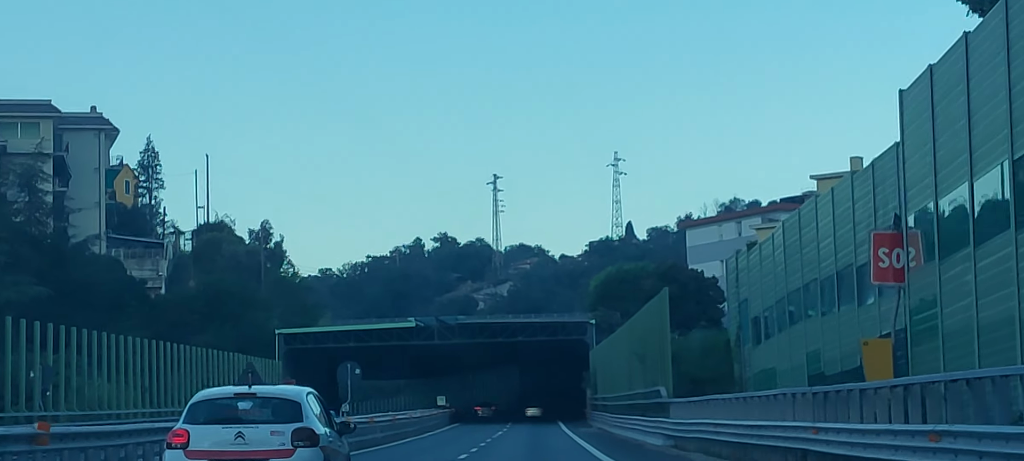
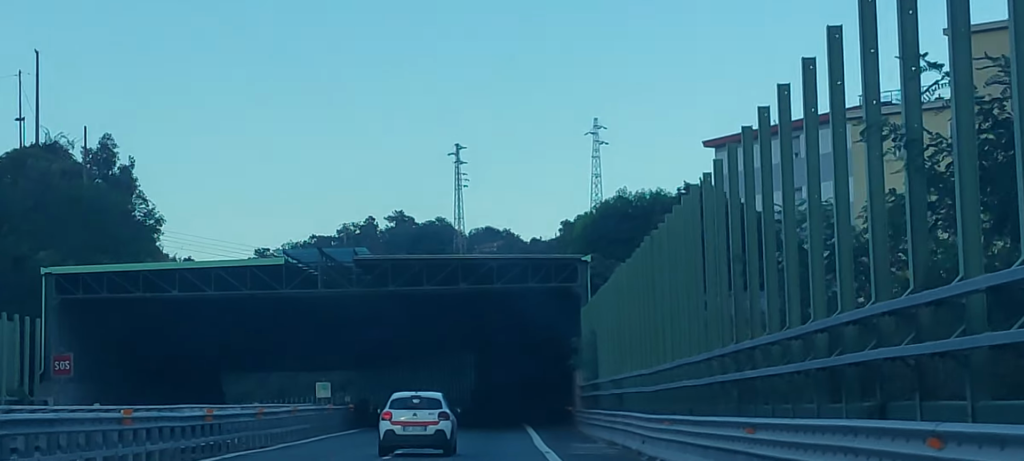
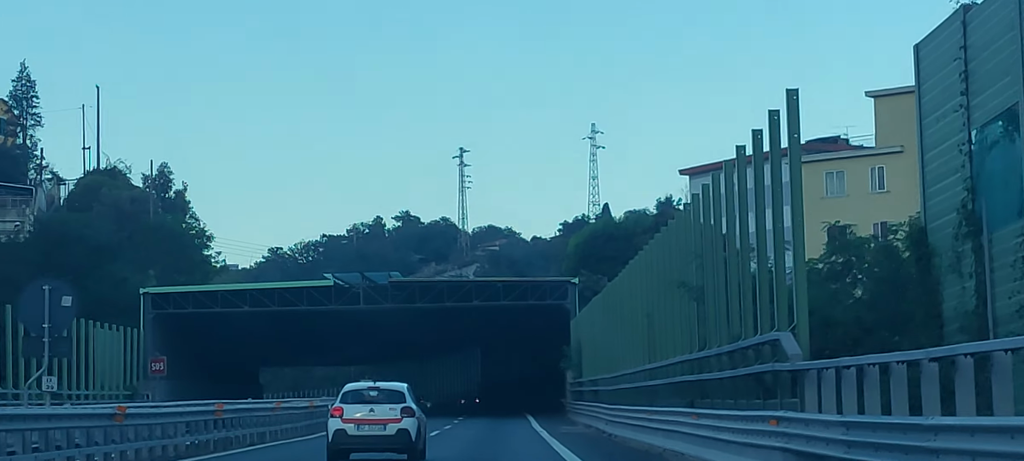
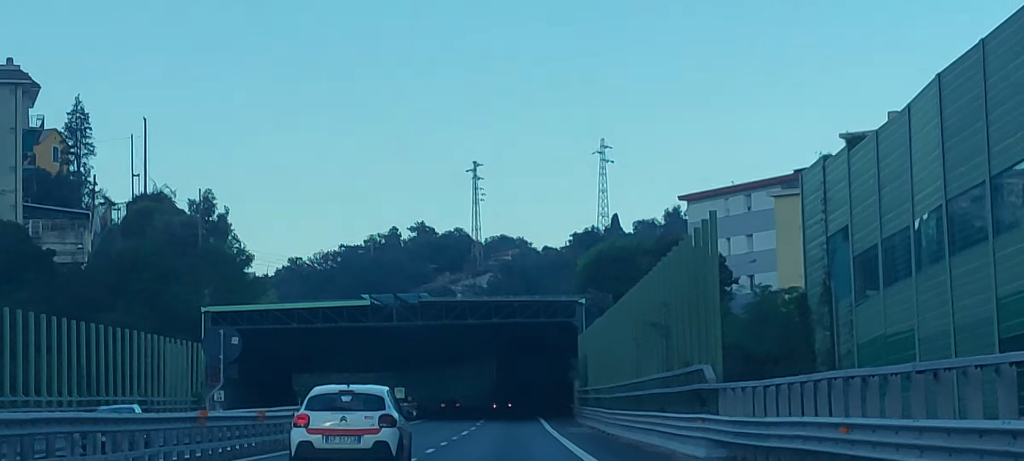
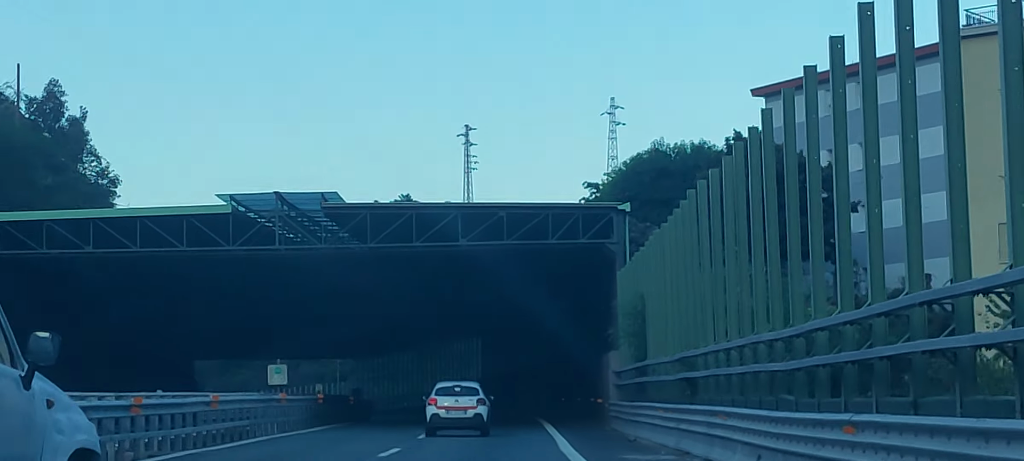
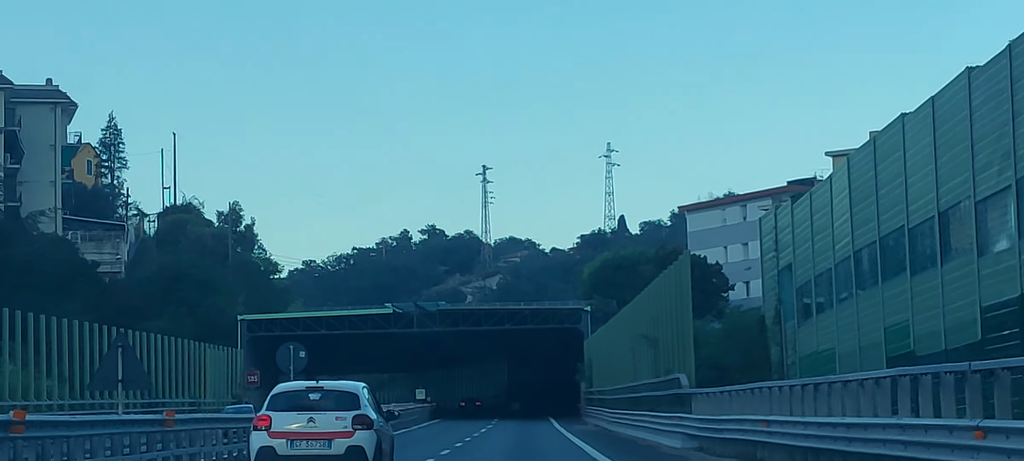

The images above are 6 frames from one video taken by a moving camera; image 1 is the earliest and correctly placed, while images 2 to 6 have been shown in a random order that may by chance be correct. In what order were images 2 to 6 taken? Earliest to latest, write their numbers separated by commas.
6, 4, 3, 2, 5
